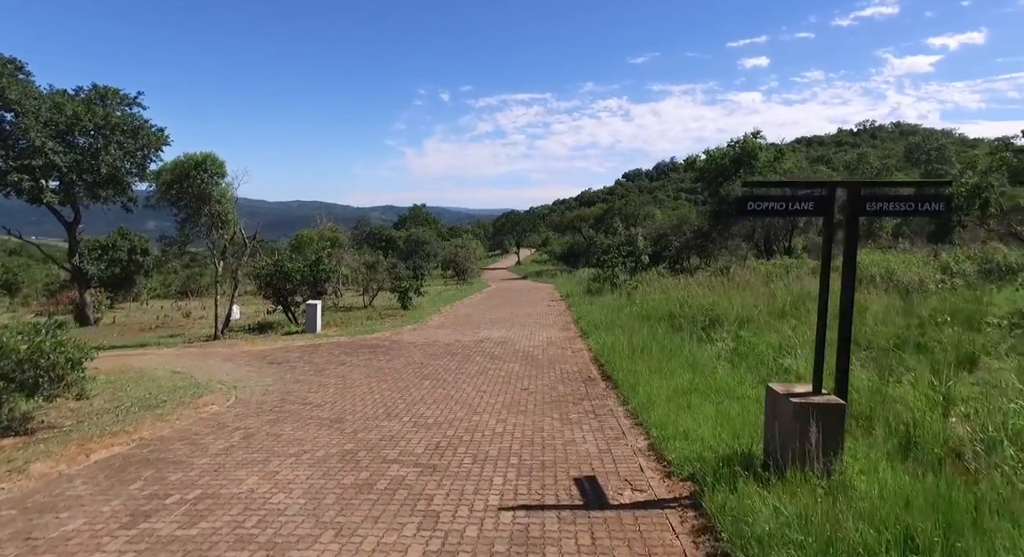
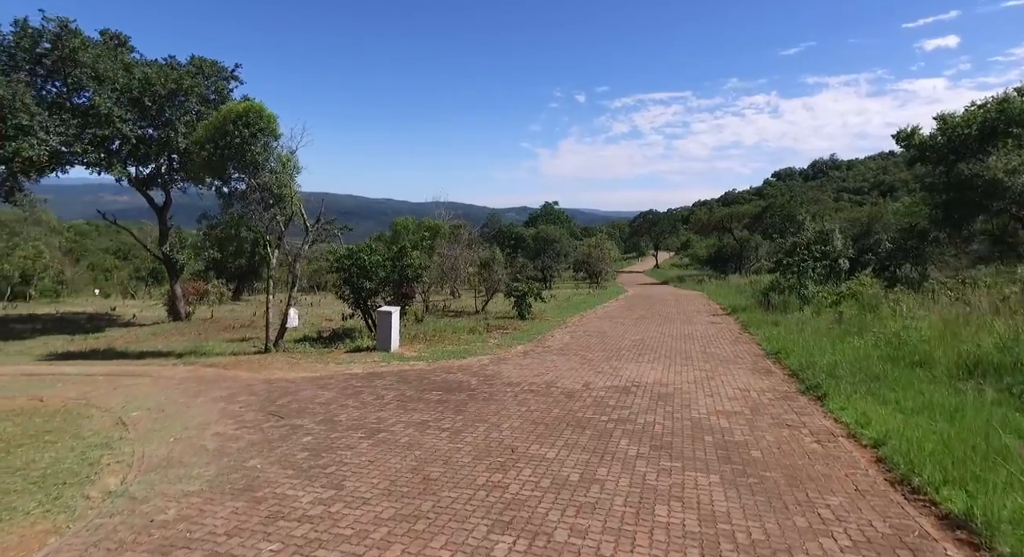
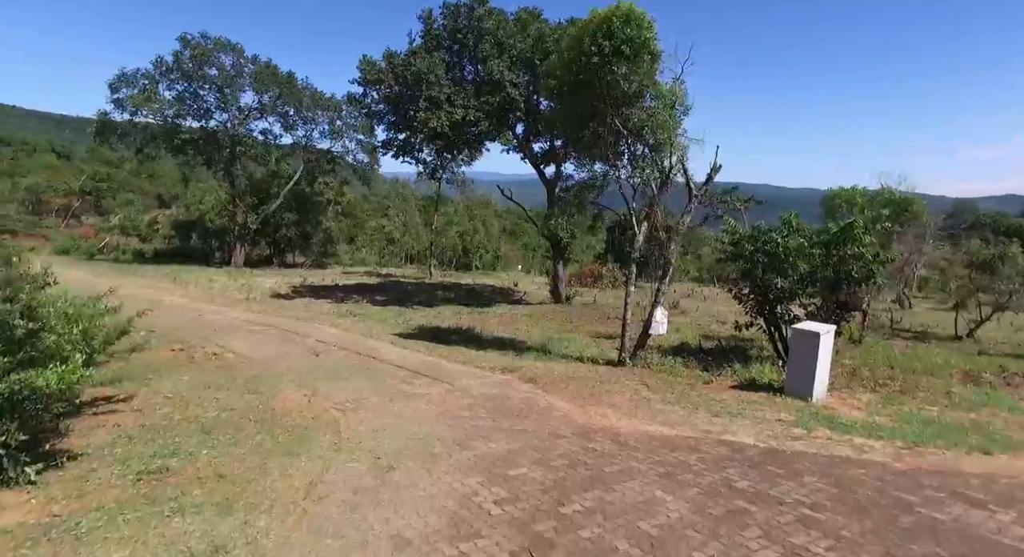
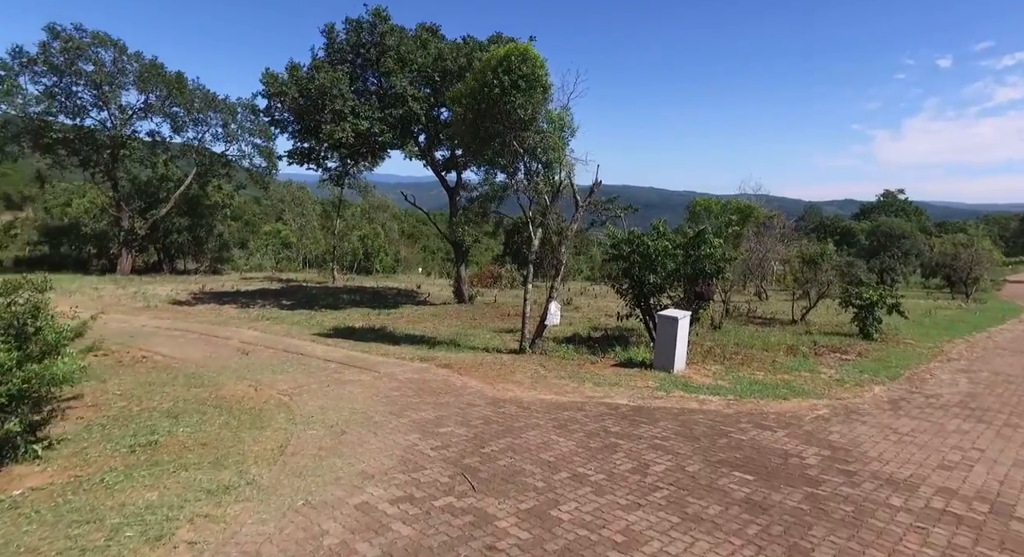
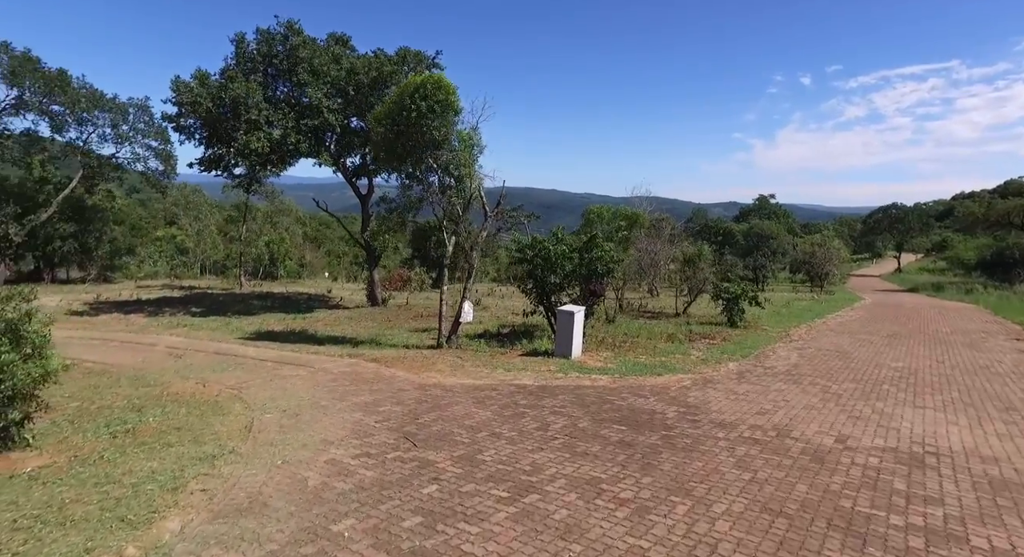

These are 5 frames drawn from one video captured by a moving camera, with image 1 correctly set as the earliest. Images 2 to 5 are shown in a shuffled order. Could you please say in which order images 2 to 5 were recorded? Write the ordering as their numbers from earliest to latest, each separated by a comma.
2, 5, 4, 3
